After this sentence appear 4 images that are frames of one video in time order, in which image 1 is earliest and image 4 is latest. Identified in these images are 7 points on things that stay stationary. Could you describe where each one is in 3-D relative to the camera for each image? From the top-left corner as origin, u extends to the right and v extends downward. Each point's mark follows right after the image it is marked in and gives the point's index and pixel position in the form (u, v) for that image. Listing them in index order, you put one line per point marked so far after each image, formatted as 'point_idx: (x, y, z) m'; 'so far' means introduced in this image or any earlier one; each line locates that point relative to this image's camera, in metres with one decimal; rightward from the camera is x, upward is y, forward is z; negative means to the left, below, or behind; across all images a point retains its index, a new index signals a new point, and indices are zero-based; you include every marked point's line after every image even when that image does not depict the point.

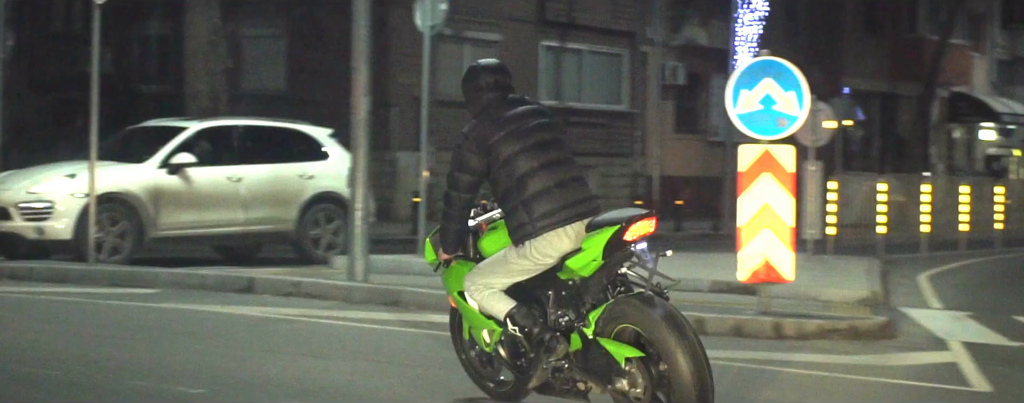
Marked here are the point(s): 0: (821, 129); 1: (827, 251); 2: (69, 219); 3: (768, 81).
0: (+2.5, +0.6, +16.7) m
1: (+2.9, -0.5, +19.3) m
2: (-3.0, -0.1, +14.0) m
3: (+1.3, +0.6, +10.2) m
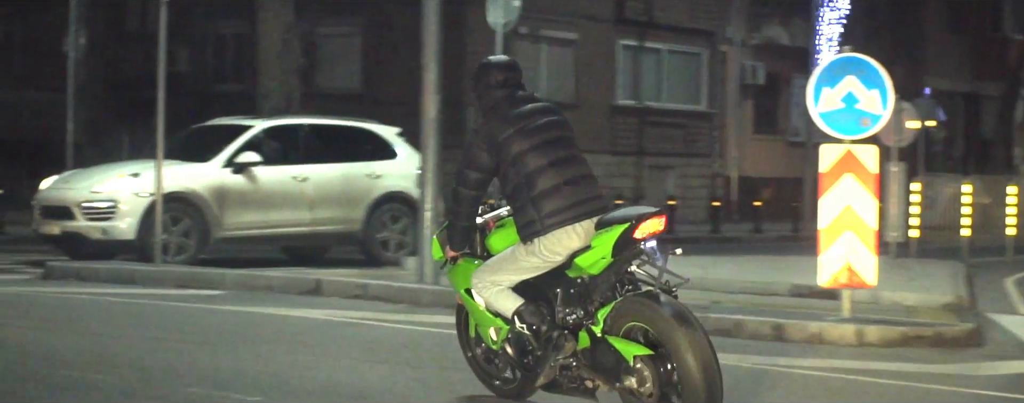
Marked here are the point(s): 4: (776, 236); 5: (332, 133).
0: (+3.1, +0.6, +16.3) m
1: (+3.6, -0.5, +18.8) m
2: (-2.5, -0.1, +13.7) m
3: (+1.6, +0.6, +9.8) m
4: (+2.5, -0.3, +19.6) m
5: (-1.3, +0.5, +15.2) m
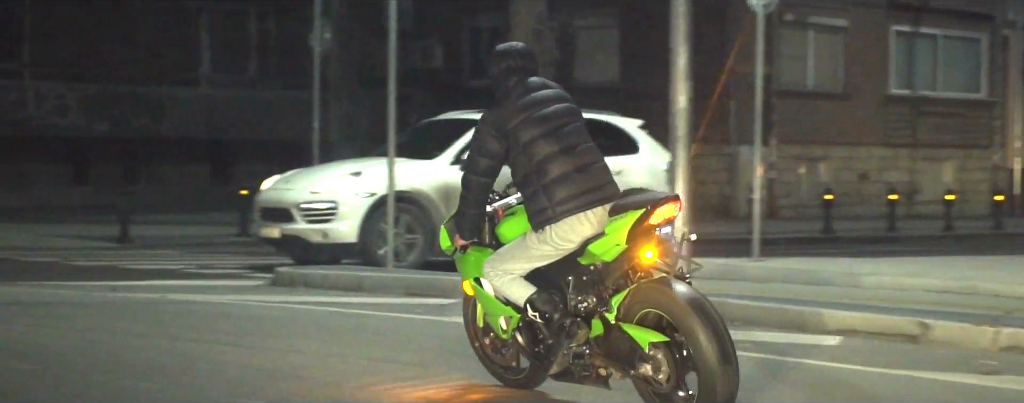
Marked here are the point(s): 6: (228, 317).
0: (+4.8, +0.6, +14.9) m
1: (+5.8, -0.4, +17.2) m
2: (-1.1, -0.1, +13.3) m
3: (+2.3, +0.6, +8.7) m
4: (+4.8, -0.3, +18.2) m
5: (+0.4, +0.5, +14.5) m
6: (-1.2, -0.7, +10.2) m
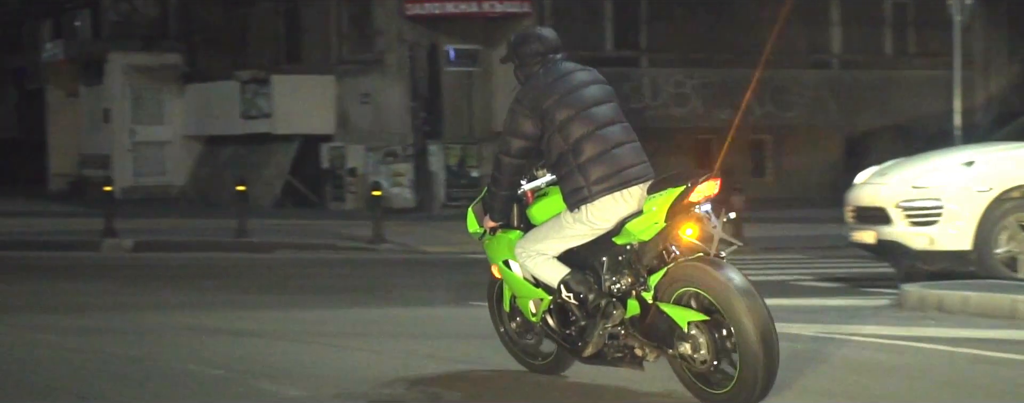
0: (+8.1, +0.7, +10.1) m
1: (+10.0, -0.3, +11.9) m
2: (+2.1, -0.1, +11.0) m
3: (+3.3, +0.6, +5.5) m
4: (+9.5, -0.2, +13.1) m
5: (+3.9, +0.6, +11.6) m
6: (+0.7, -0.7, +8.2) m
